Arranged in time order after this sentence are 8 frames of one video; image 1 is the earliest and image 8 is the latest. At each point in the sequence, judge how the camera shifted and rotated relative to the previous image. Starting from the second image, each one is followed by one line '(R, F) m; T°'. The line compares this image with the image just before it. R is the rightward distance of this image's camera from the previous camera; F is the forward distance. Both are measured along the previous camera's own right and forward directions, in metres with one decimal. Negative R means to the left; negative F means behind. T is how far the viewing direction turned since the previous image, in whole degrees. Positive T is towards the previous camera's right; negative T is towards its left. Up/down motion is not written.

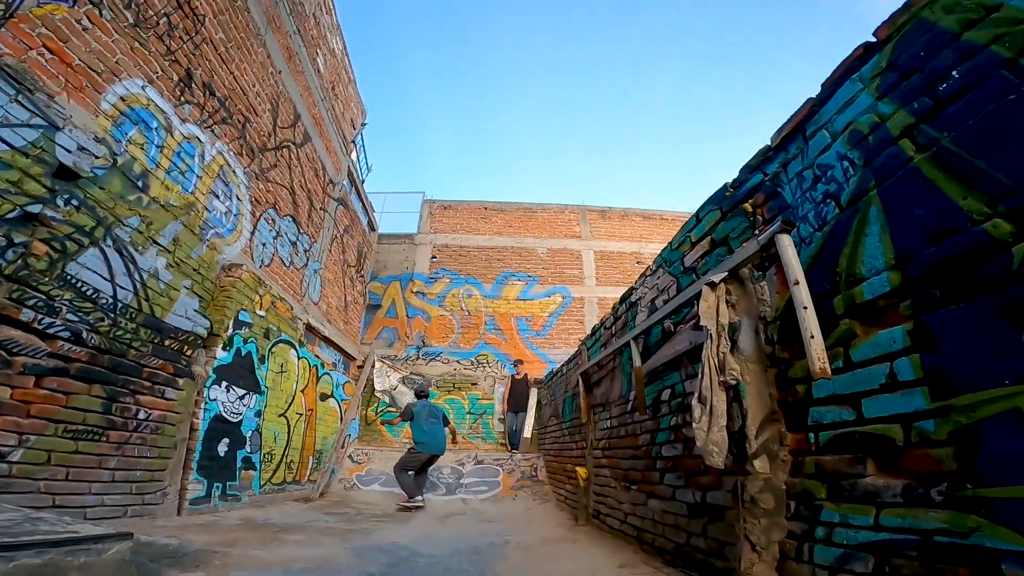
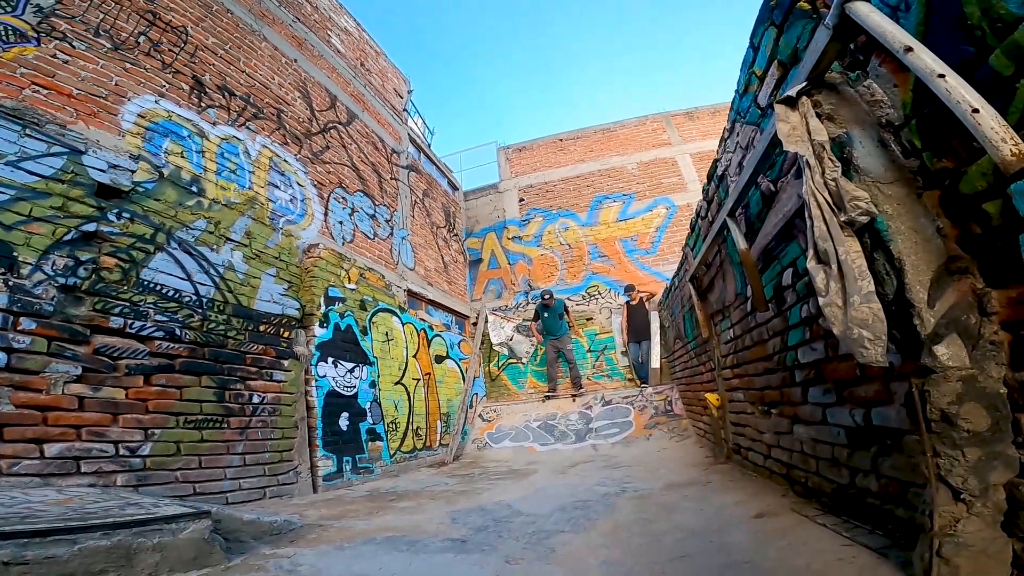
(+0.4, +0.7) m; -15°
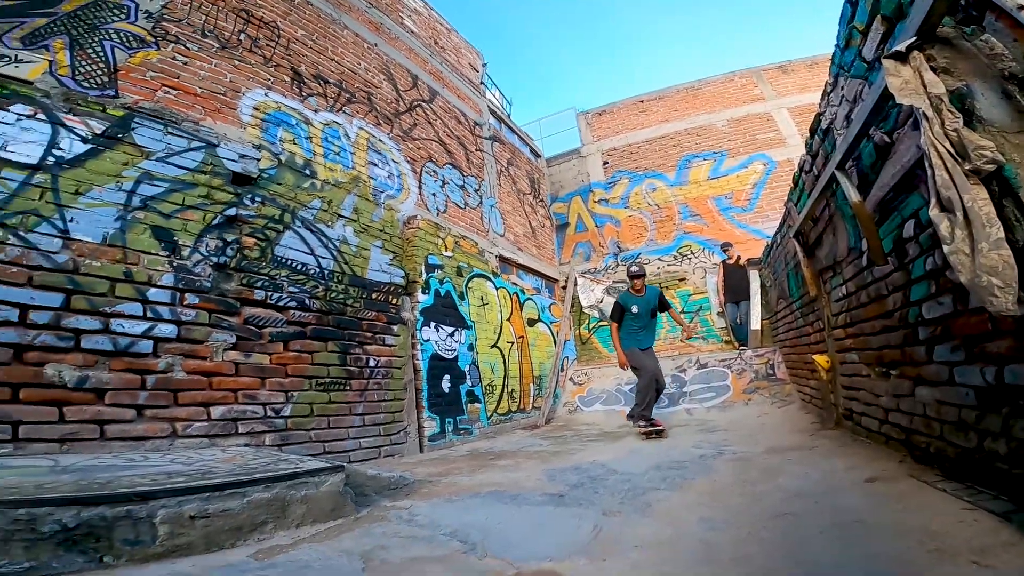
(0.0, -0.1) m; -10°
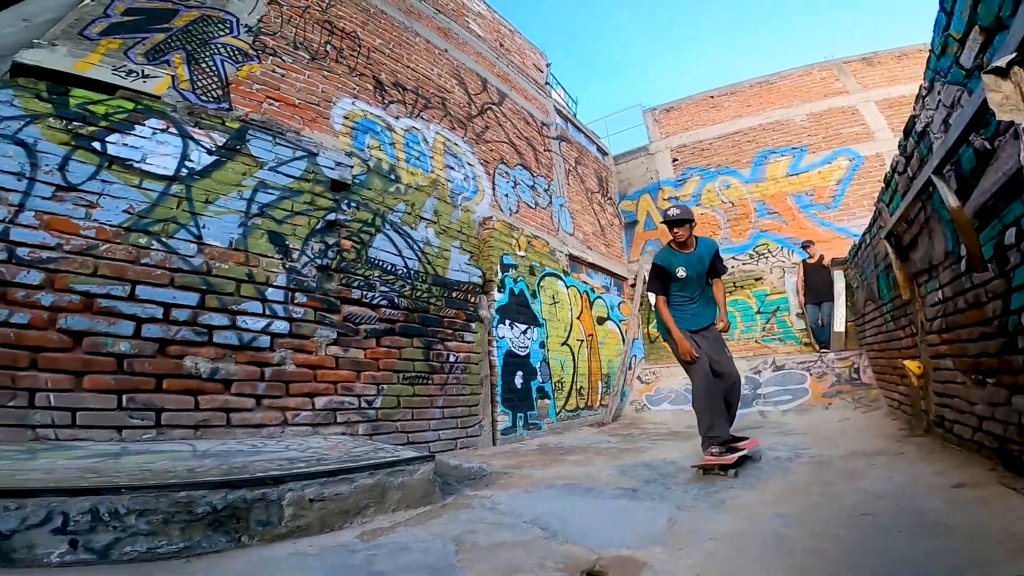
(-0.1, -0.1) m; -7°
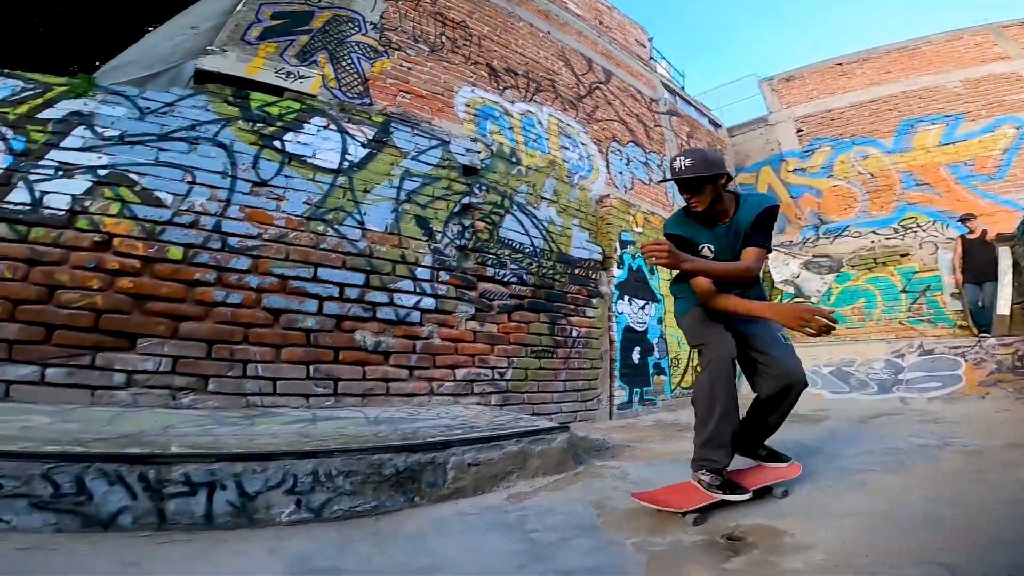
(-0.2, -0.2) m; -10°
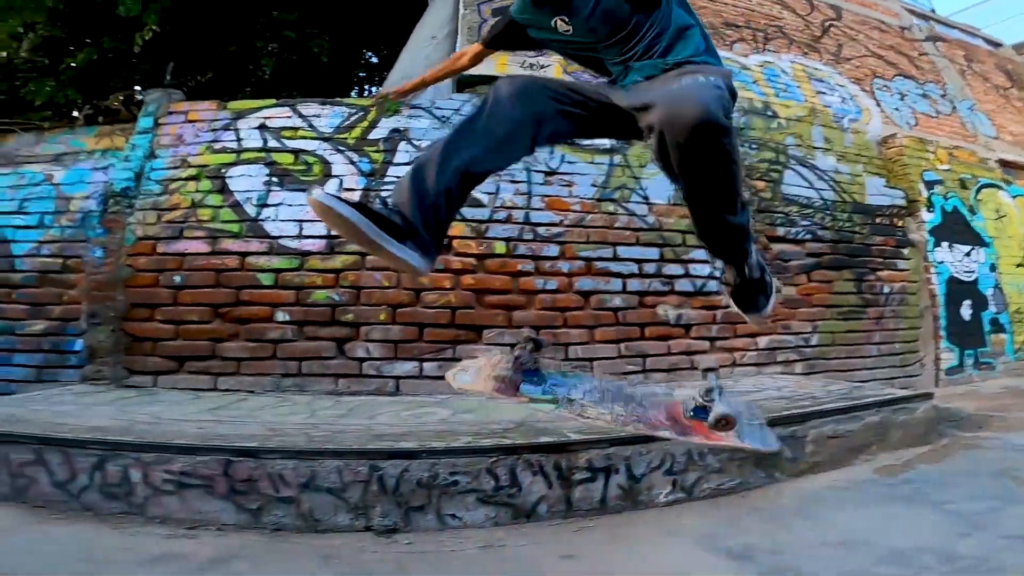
(-1.3, -0.1) m; -13°
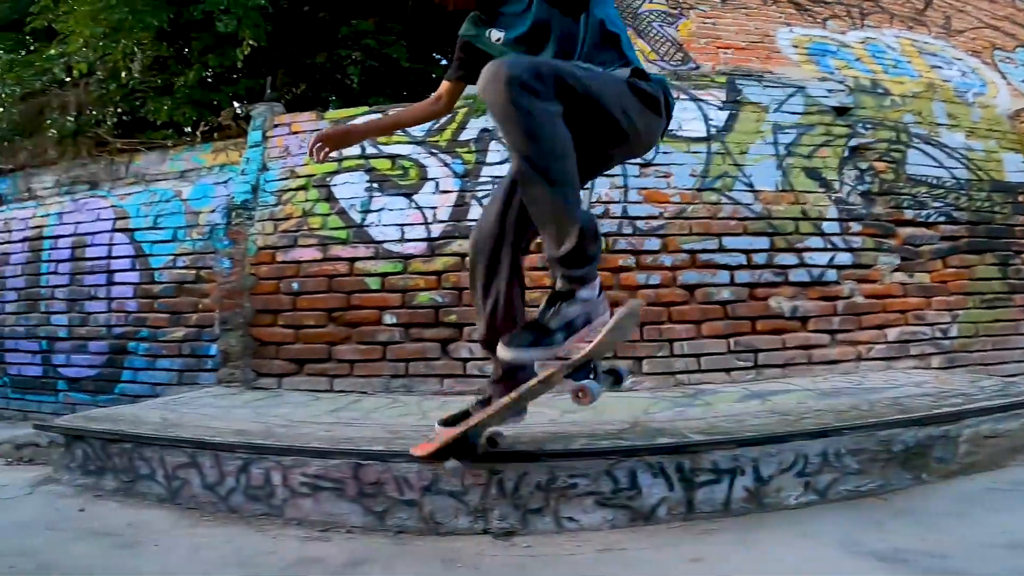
(-0.3, 0.0) m; -6°
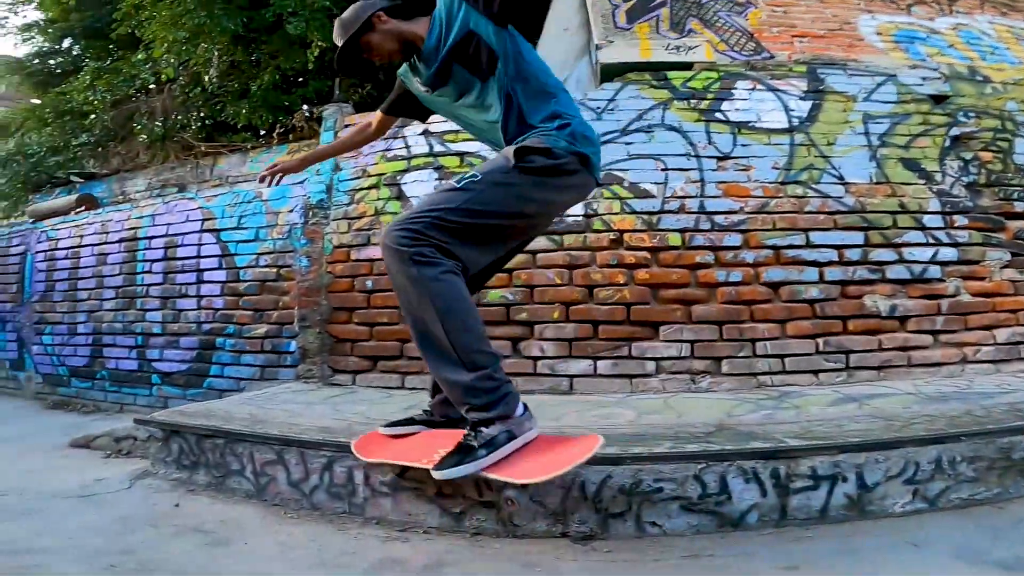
(-0.3, +0.1) m; -3°
